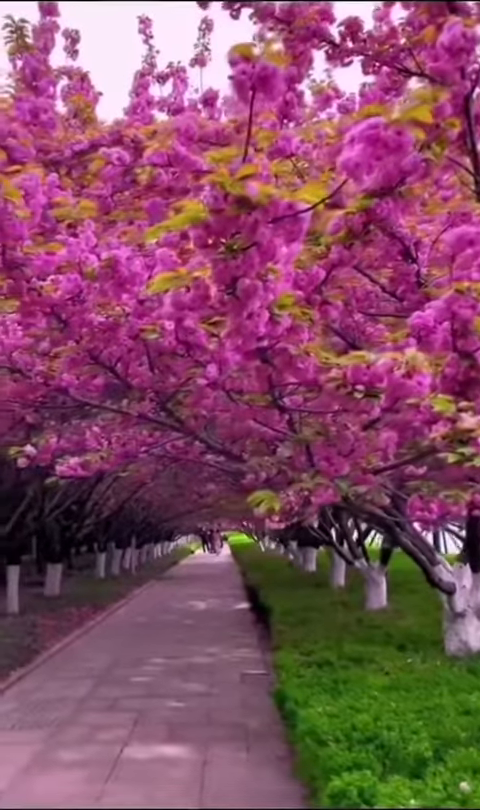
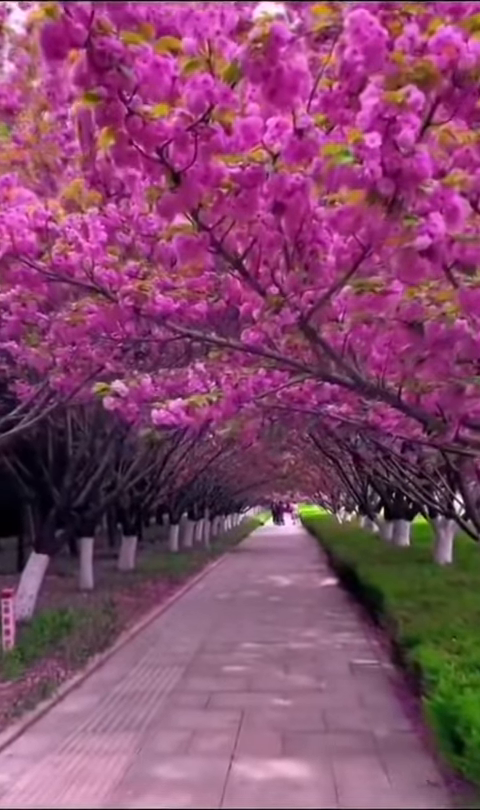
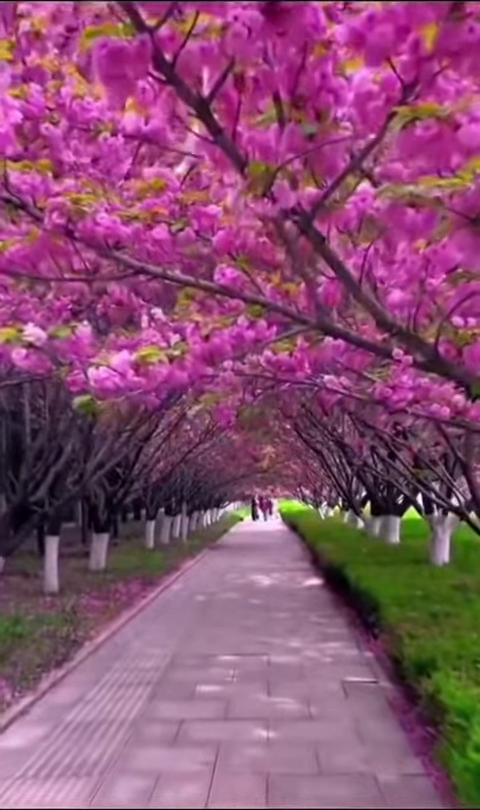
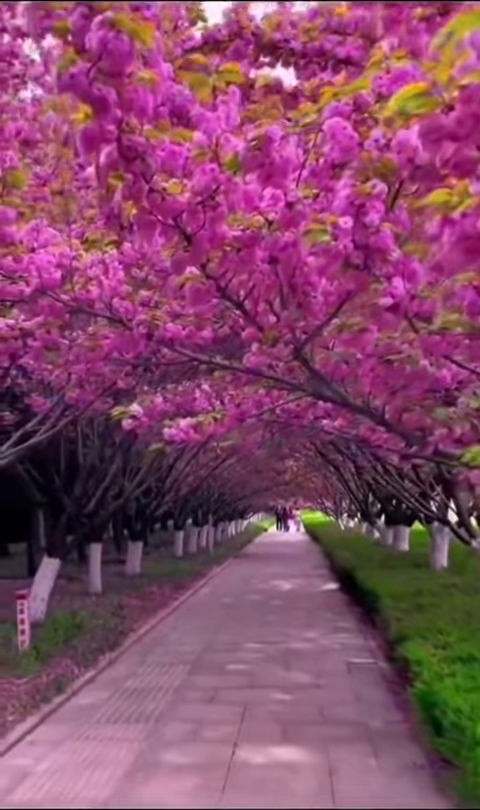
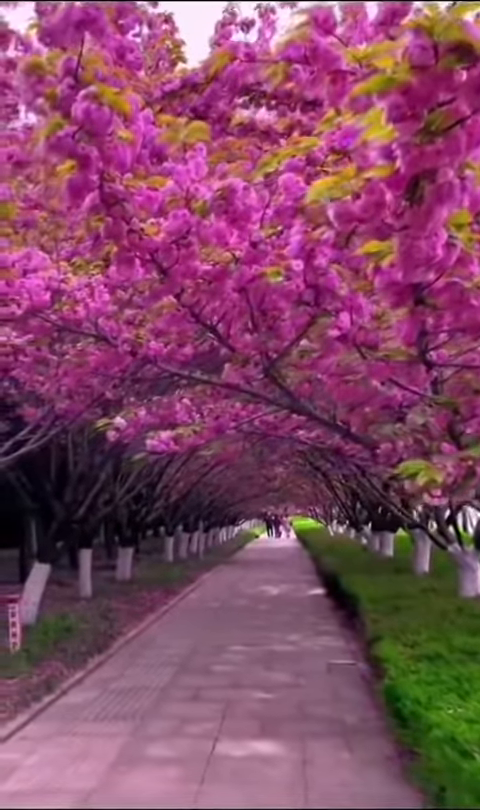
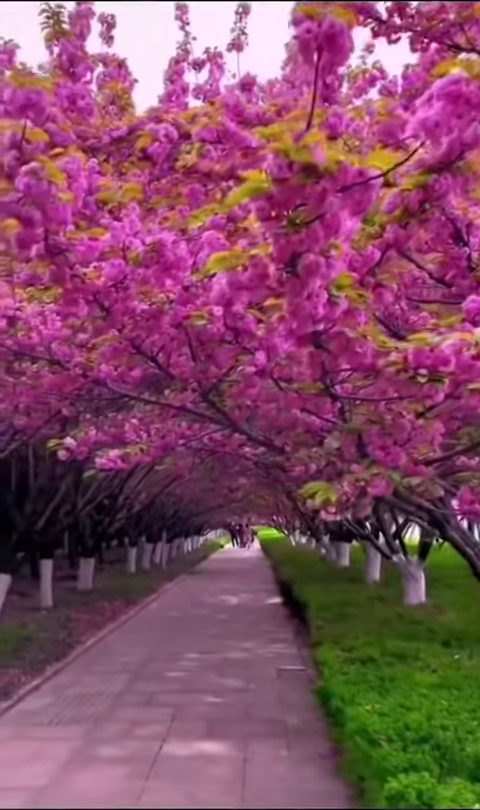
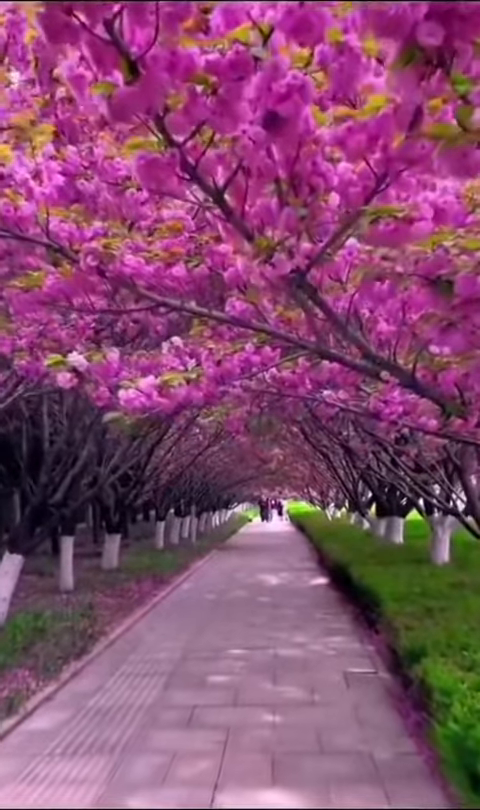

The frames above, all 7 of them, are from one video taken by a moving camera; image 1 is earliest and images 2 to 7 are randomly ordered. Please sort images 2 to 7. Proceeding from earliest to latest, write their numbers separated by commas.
6, 5, 4, 2, 7, 3
